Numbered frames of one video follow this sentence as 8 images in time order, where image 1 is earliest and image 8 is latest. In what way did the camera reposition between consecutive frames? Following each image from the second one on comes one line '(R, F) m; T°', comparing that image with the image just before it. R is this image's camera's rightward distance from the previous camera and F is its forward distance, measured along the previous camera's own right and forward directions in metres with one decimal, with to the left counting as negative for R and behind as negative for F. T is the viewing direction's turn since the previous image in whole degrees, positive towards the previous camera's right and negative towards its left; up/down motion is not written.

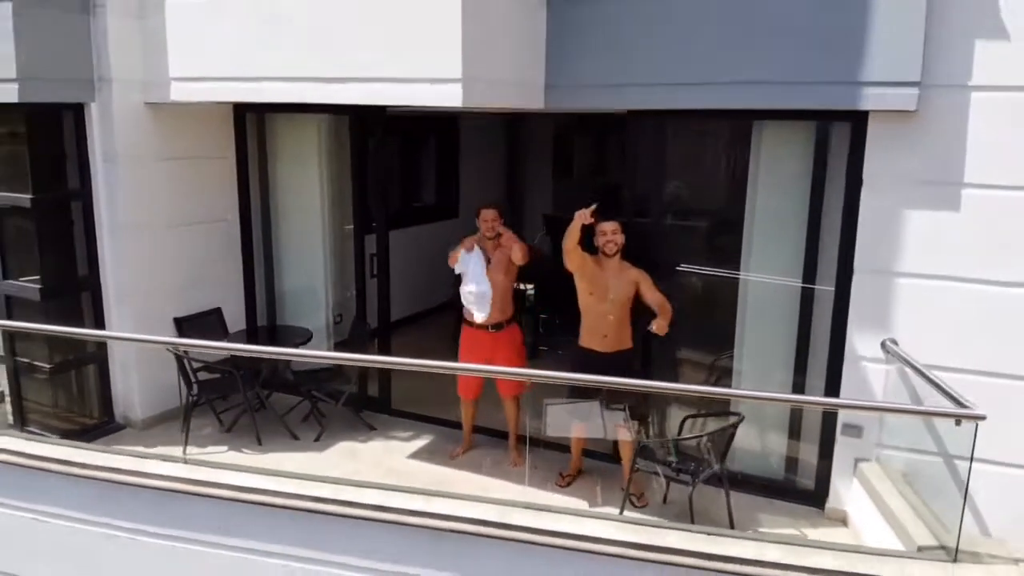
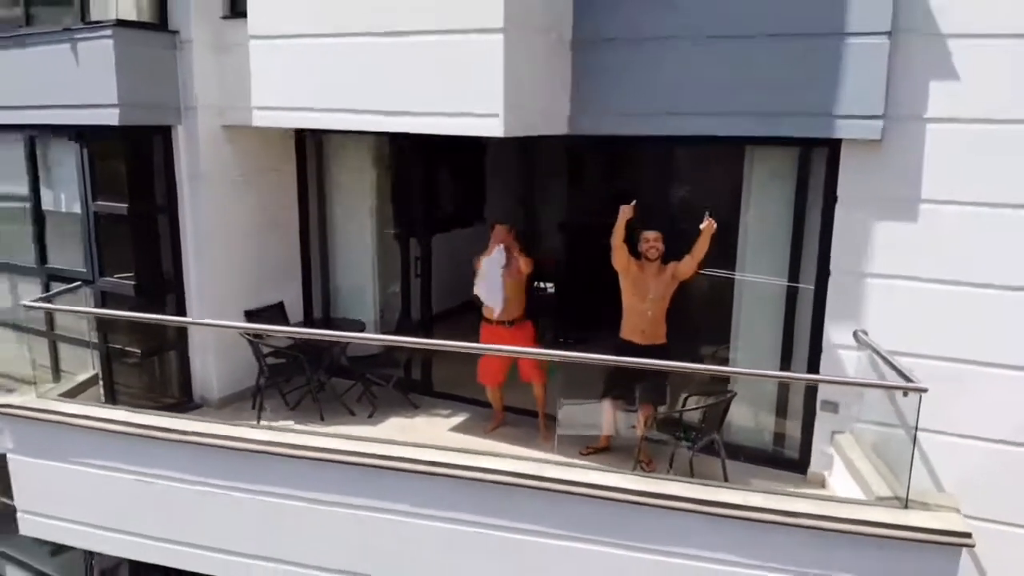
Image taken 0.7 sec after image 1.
(-0.1, -0.7) m; -1°
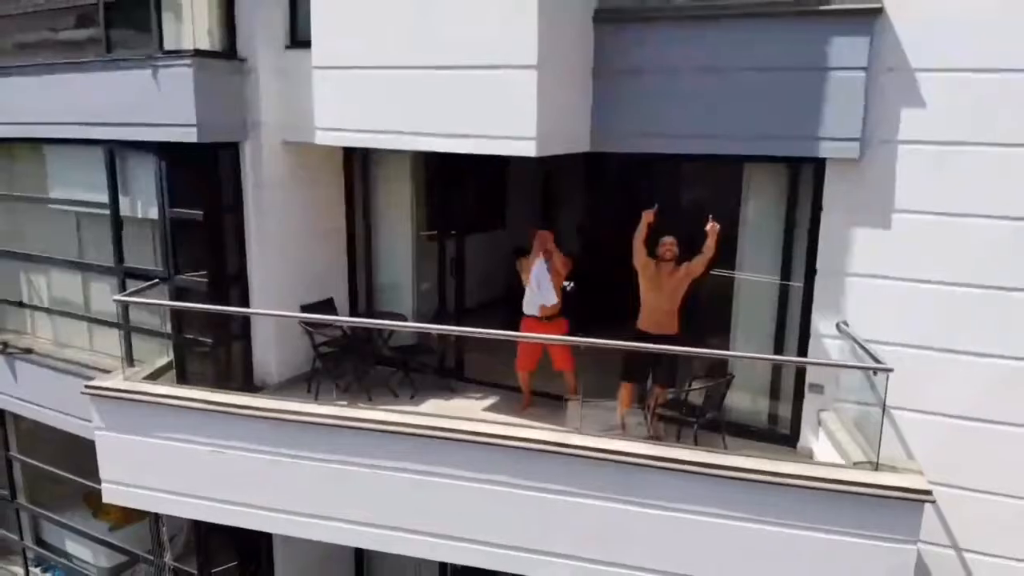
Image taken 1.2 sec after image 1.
(-0.1, -0.7) m; 0°
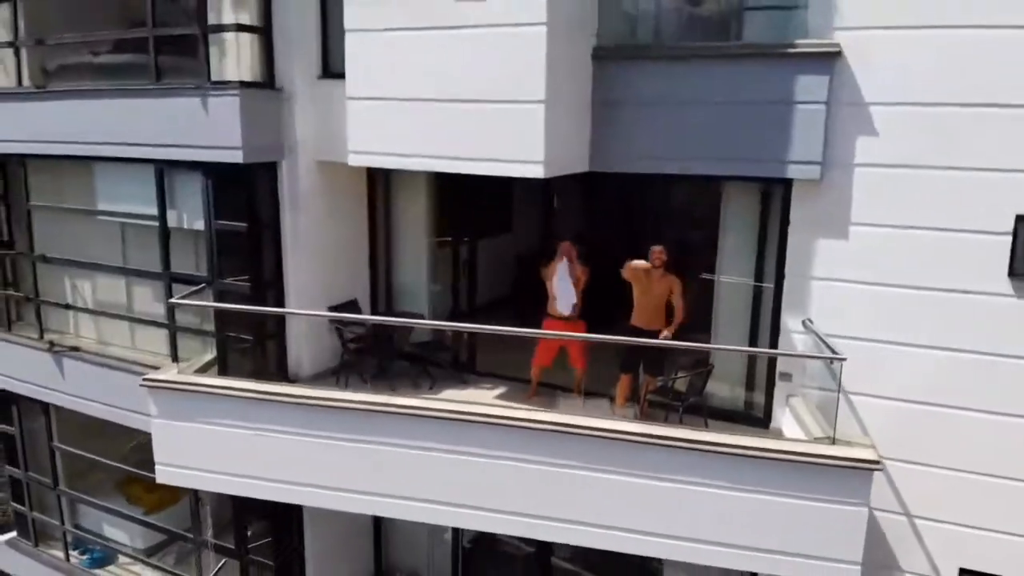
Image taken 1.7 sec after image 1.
(-0.1, -0.7) m; +1°
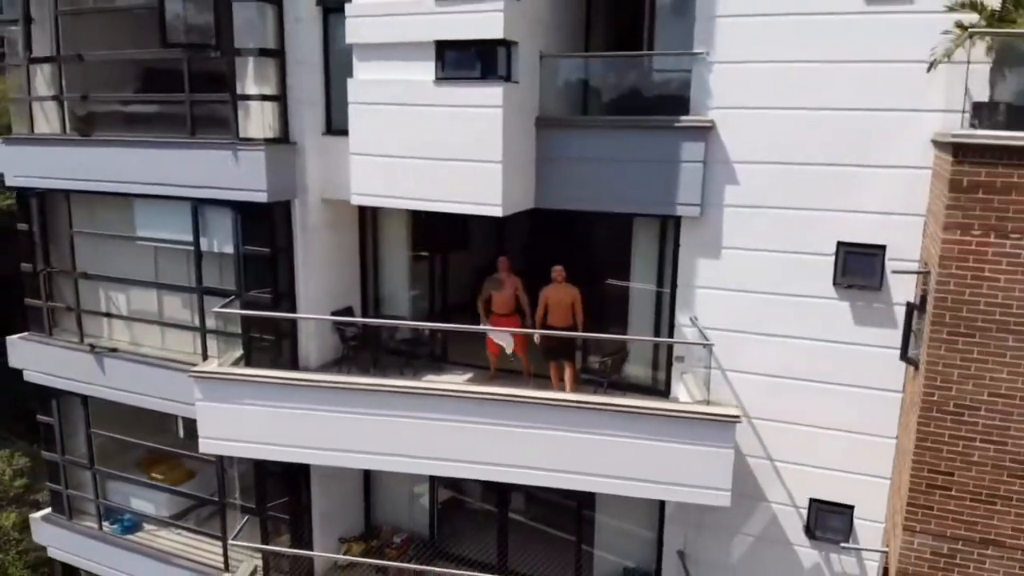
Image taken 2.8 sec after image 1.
(-0.2, -1.9) m; +3°
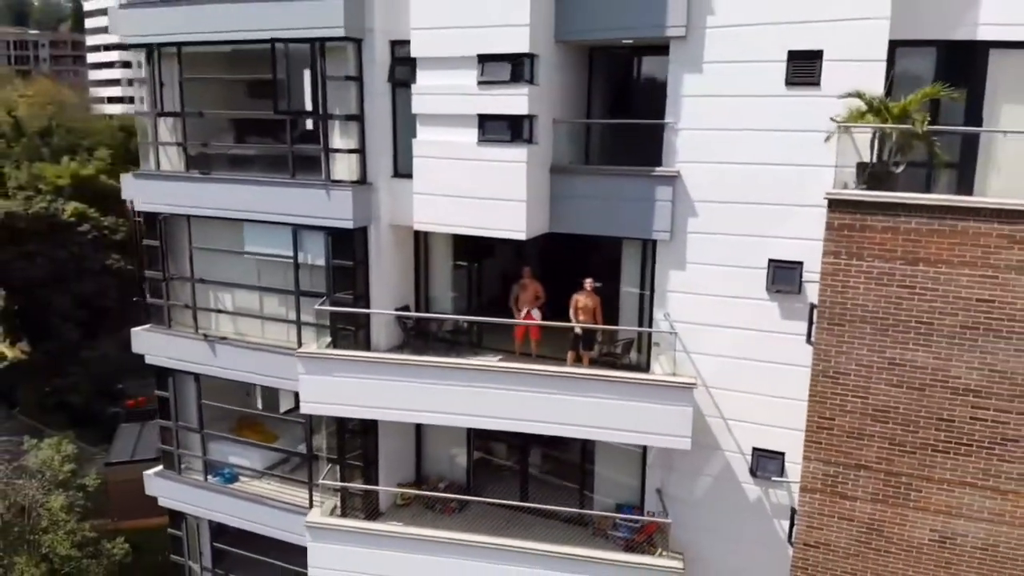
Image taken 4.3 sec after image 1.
(-0.2, -2.8) m; -1°
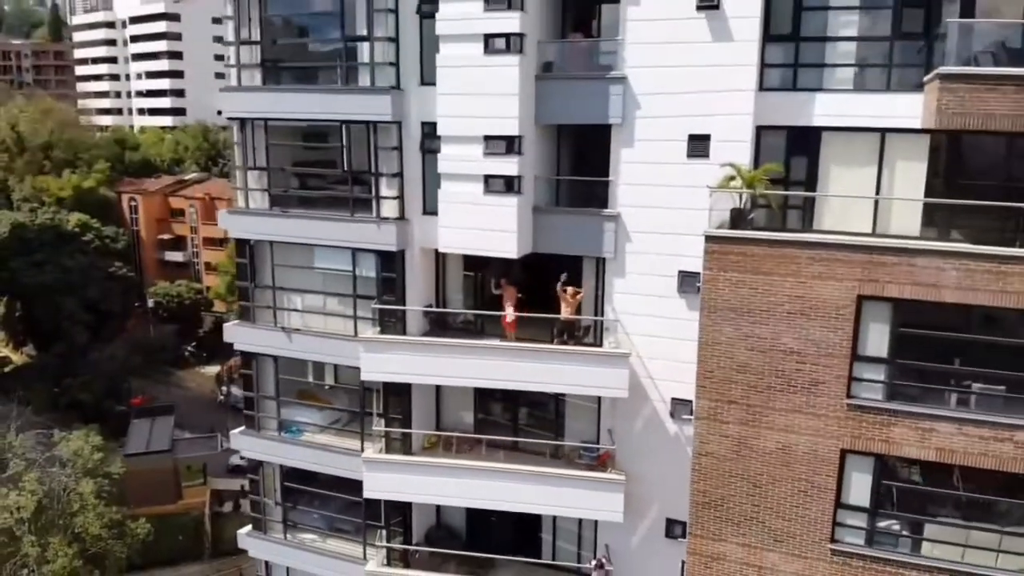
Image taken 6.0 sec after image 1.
(-0.3, -4.9) m; +2°
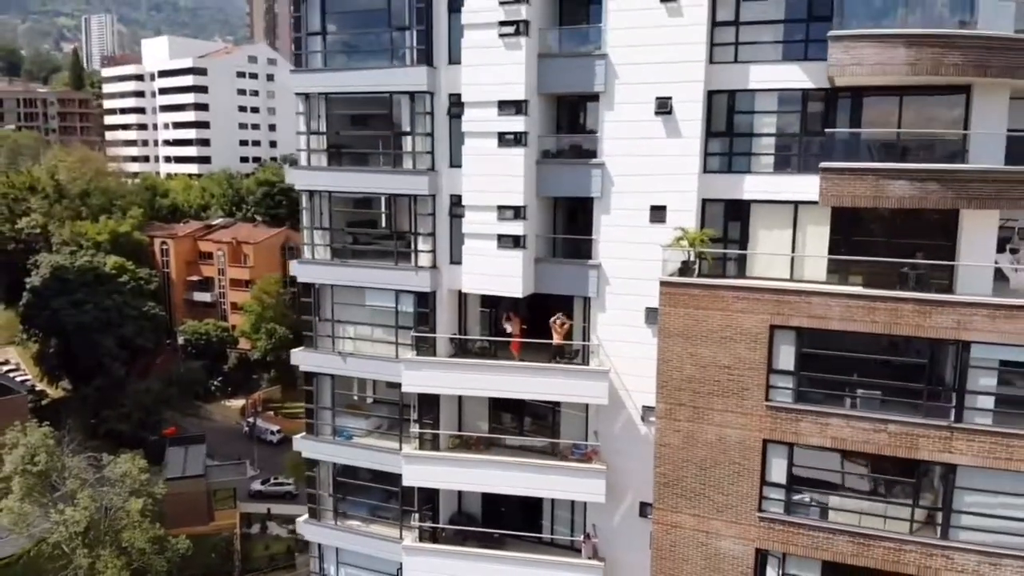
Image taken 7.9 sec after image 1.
(0.0, -4.8) m; -1°
